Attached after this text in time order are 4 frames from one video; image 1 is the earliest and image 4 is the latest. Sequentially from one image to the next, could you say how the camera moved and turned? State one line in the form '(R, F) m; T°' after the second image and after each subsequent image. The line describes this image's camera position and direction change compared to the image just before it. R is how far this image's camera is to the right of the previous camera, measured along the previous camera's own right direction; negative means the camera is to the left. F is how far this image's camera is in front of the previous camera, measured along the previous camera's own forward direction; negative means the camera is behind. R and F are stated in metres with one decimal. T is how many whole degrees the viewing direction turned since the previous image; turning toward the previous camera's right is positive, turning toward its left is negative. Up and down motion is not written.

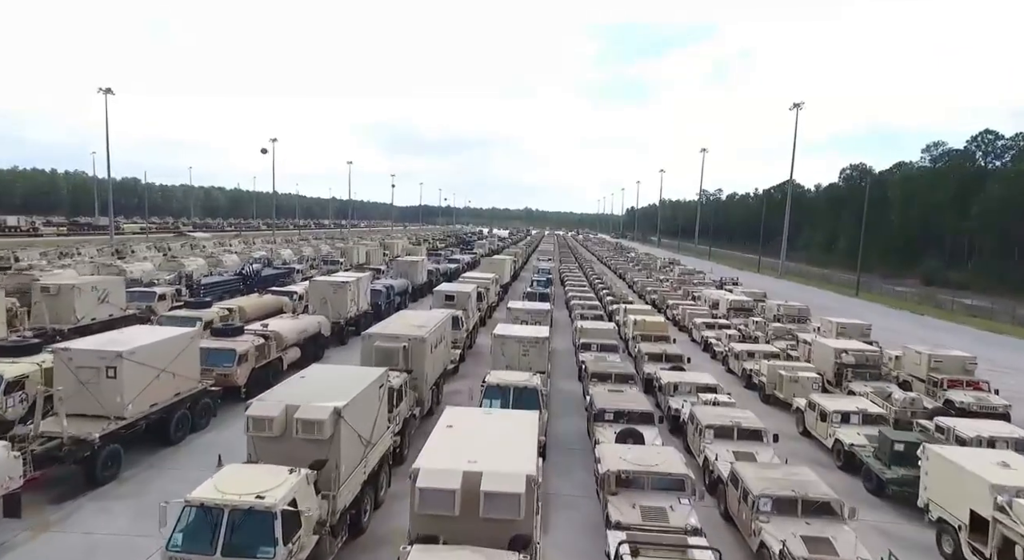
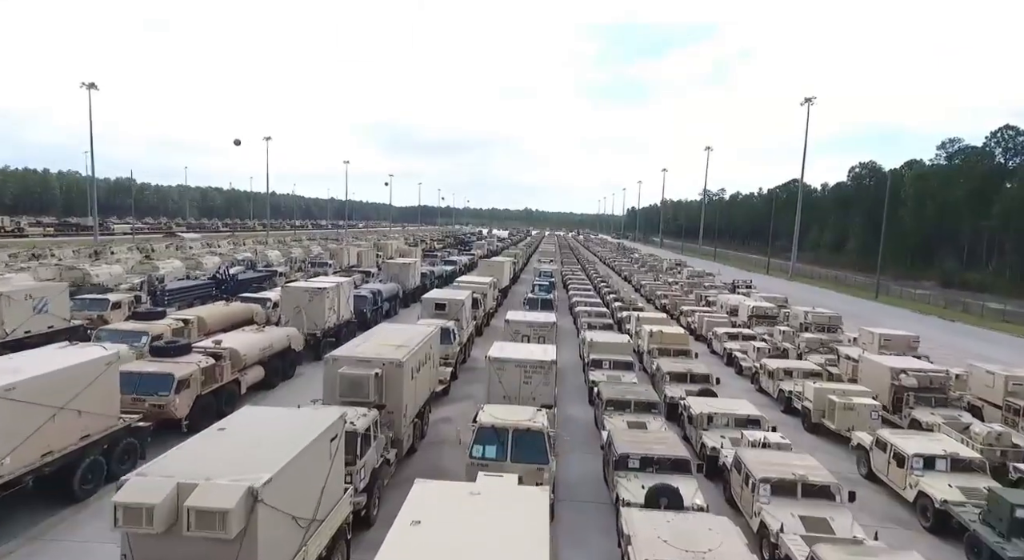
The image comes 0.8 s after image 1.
(0.0, +3.4) m; 0°
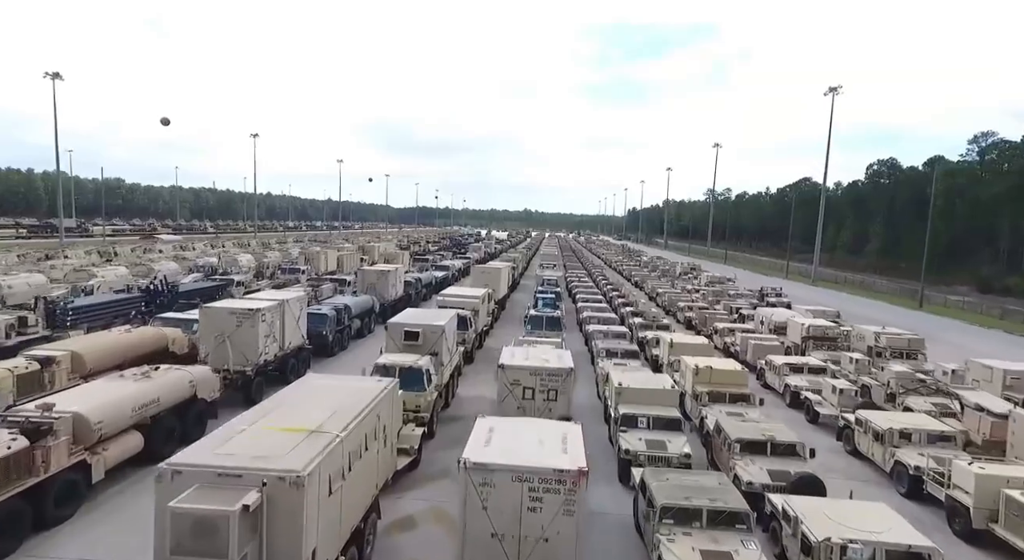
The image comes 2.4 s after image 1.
(+0.1, +6.5) m; 0°
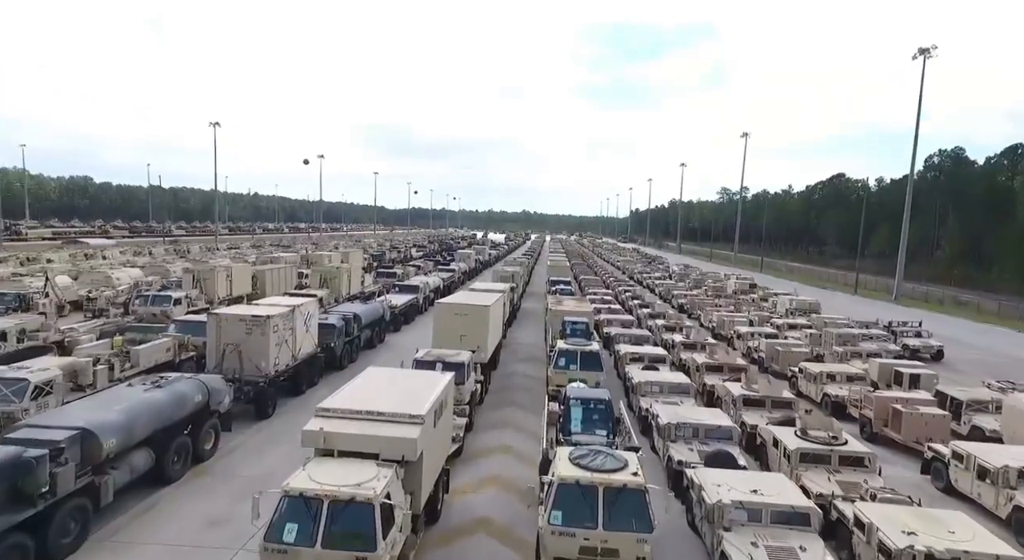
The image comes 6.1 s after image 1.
(0.0, +17.4) m; 0°
